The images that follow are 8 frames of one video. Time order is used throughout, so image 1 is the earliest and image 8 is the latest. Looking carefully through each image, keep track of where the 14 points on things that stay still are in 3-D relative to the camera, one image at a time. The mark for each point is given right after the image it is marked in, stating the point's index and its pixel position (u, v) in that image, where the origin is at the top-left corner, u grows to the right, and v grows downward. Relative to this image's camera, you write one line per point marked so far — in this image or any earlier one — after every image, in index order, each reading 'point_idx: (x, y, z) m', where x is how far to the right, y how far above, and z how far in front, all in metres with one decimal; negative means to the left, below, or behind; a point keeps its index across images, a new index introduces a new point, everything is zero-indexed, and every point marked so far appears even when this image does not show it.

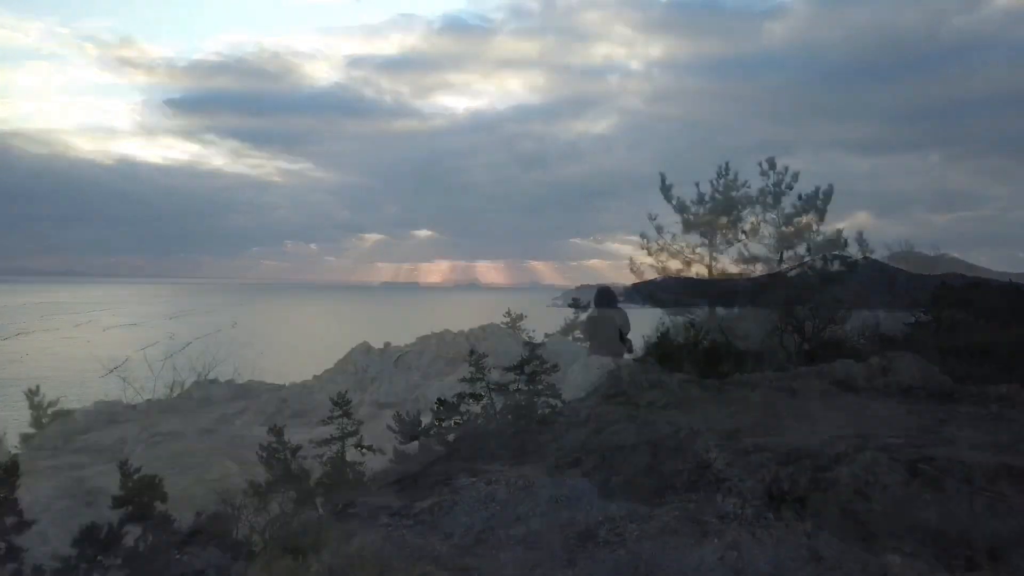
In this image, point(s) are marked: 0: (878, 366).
0: (+3.7, -0.8, +6.2) m
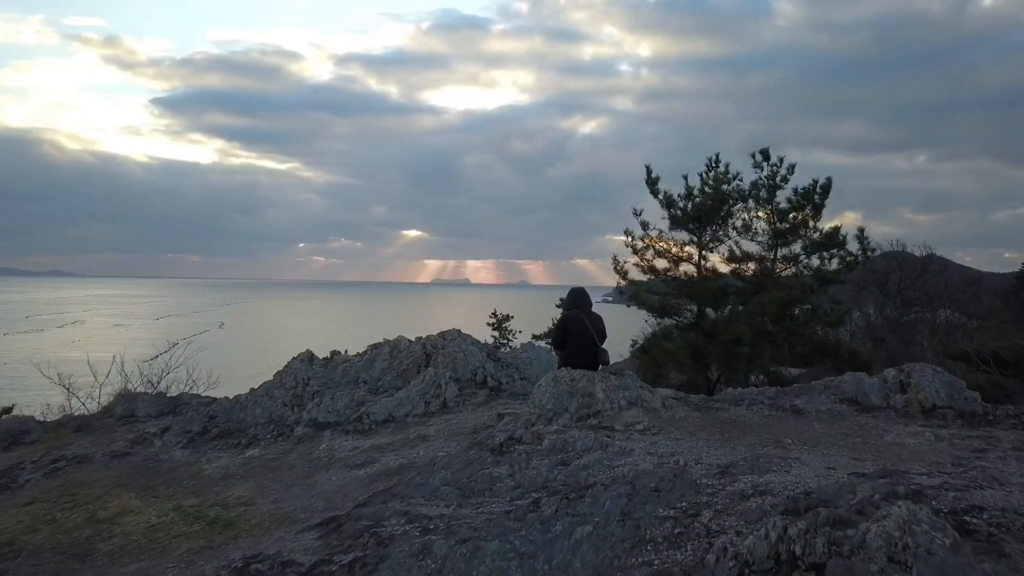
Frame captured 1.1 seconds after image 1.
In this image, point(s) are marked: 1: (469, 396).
0: (+3.3, -0.8, +5.3) m
1: (-0.4, -1.1, +6.3) m
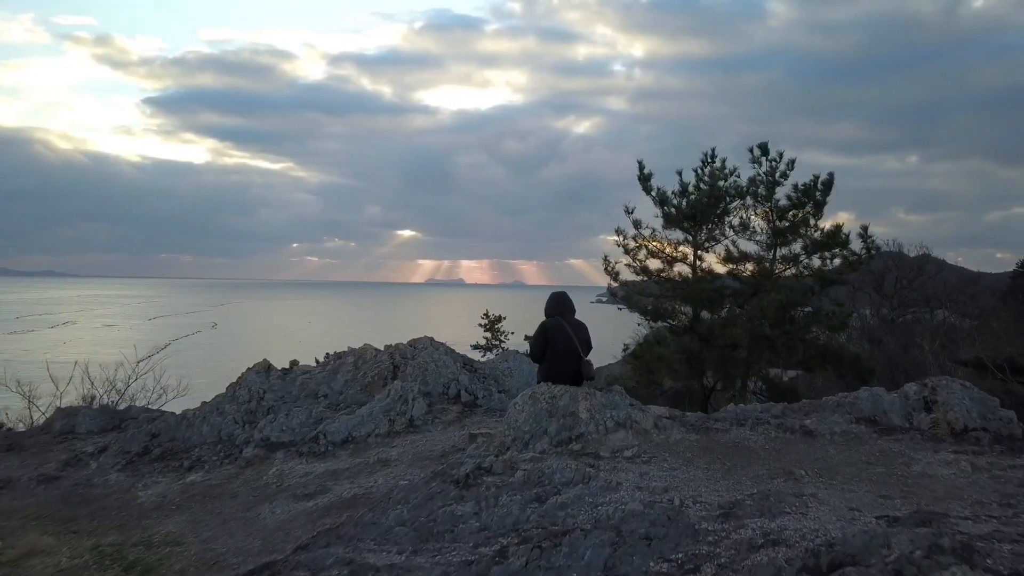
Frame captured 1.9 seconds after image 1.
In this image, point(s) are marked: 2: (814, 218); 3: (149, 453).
0: (+3.1, -0.8, +4.7) m
1: (-0.7, -1.1, +5.6) m
2: (+5.6, +1.3, +11.6) m
3: (-3.4, -1.5, +5.8) m
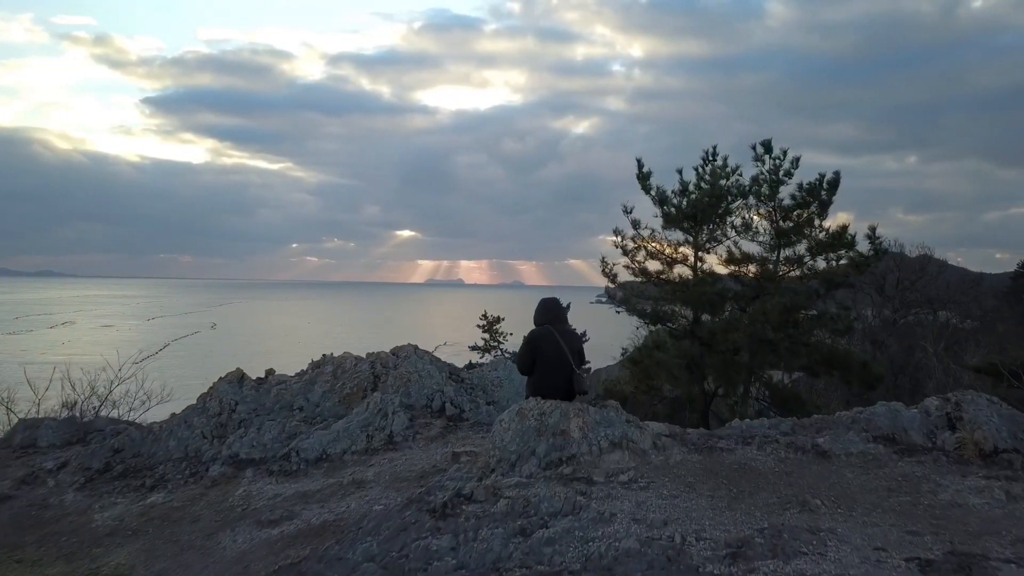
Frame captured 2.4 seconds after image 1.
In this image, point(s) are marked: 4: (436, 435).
0: (+3.0, -0.9, +4.3) m
1: (-0.8, -1.2, +5.2) m
2: (+5.5, +1.3, +11.2) m
3: (-3.5, -1.6, +5.4) m
4: (-0.6, -1.2, +5.1) m
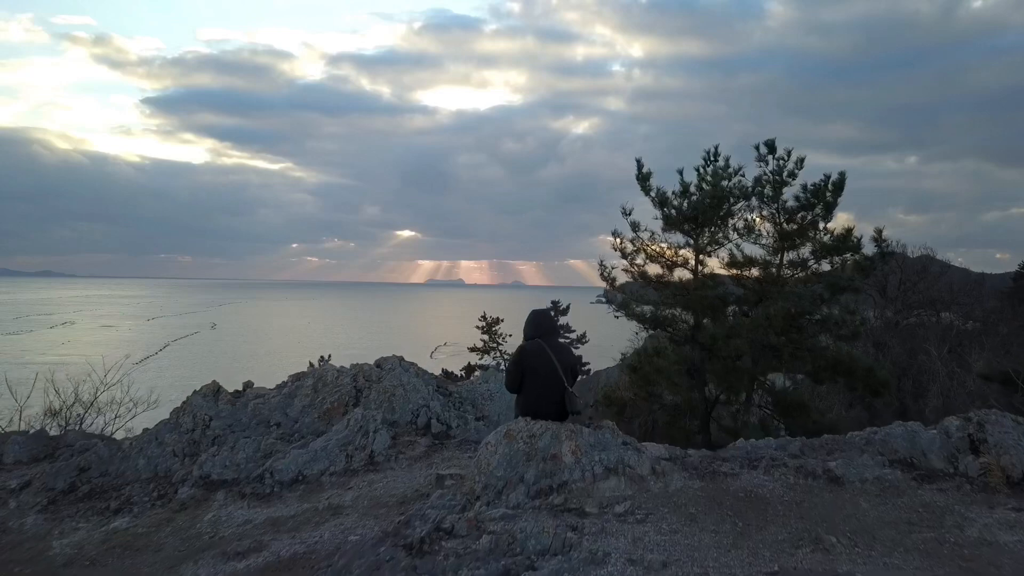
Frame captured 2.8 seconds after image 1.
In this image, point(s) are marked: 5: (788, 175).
0: (+2.9, -1.0, +4.0) m
1: (-0.8, -1.2, +4.9) m
2: (+5.4, +1.2, +10.9) m
3: (-3.6, -1.7, +5.1) m
4: (-0.7, -1.3, +4.8) m
5: (+4.6, +1.9, +10.3) m
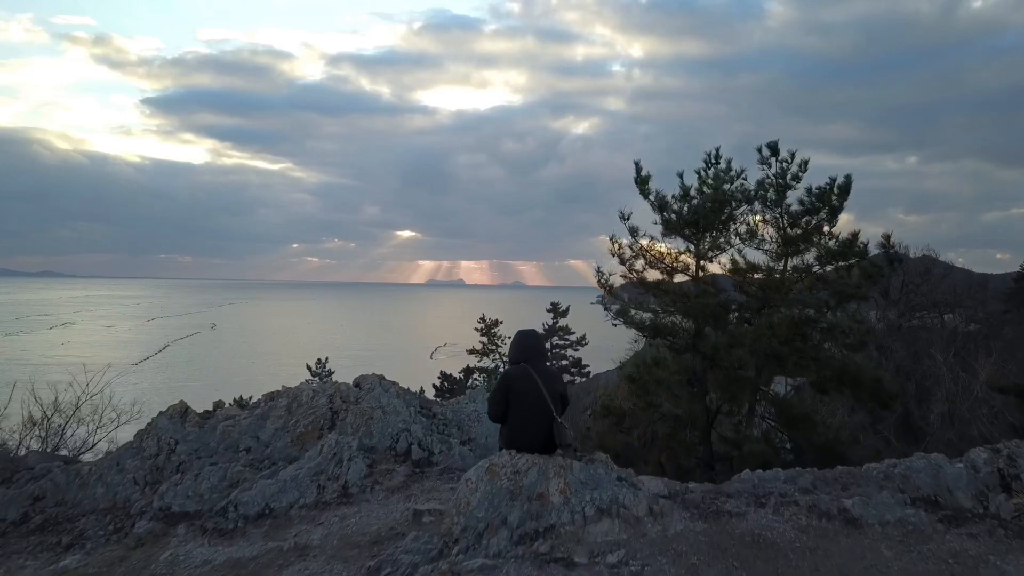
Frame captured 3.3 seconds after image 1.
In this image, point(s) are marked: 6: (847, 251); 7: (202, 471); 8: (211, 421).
0: (+2.8, -1.1, +3.6) m
1: (-0.9, -1.4, +4.5) m
2: (+5.3, +1.1, +10.5) m
3: (-3.7, -1.8, +4.7) m
4: (-0.8, -1.4, +4.4) m
5: (+4.5, +1.8, +10.0) m
6: (+5.5, +0.6, +10.2) m
7: (-2.4, -1.4, +4.8) m
8: (-2.6, -1.1, +5.3) m
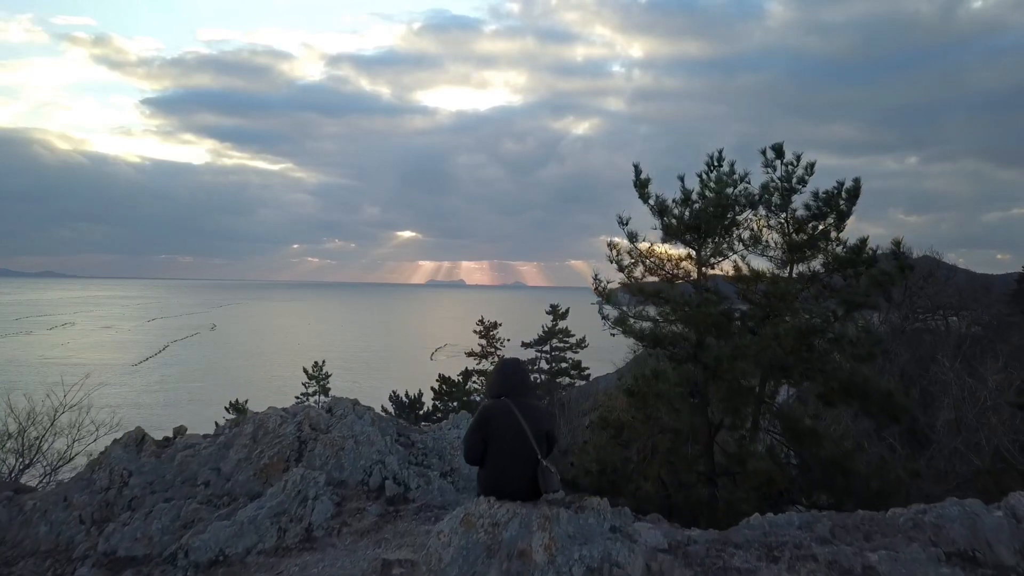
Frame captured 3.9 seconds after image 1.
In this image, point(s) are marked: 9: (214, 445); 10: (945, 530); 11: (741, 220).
0: (+2.7, -1.2, +3.1) m
1: (-1.0, -1.5, +4.1) m
2: (+5.2, +0.9, +10.1) m
3: (-3.8, -1.9, +4.3) m
4: (-0.9, -1.5, +4.0) m
5: (+4.4, +1.6, +9.5) m
6: (+5.3, +0.5, +9.7) m
7: (-2.5, -1.5, +4.3) m
8: (-2.7, -1.3, +4.9) m
9: (-2.3, -1.2, +4.8) m
10: (+2.3, -1.2, +3.2) m
11: (+3.8, +1.1, +10.4) m
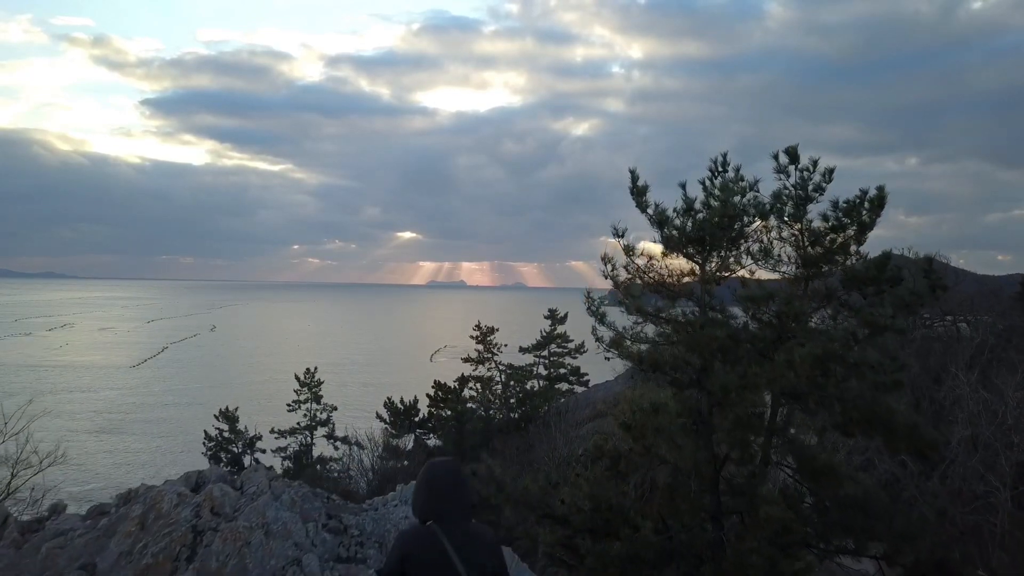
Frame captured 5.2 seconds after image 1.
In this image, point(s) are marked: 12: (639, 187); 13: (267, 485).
0: (+2.4, -1.5, +2.1) m
1: (-1.3, -1.8, +3.0) m
2: (+5.0, +0.7, +9.0) m
3: (-4.0, -2.2, +3.3) m
4: (-1.2, -1.8, +3.0) m
5: (+4.1, +1.4, +8.5) m
6: (+5.1, +0.2, +8.7) m
7: (-2.7, -1.8, +3.3) m
8: (-2.9, -1.5, +3.9) m
9: (-2.5, -1.5, +3.8) m
10: (+2.0, -1.5, +2.2) m
11: (+3.6, +0.9, +9.4) m
12: (+1.9, +1.5, +9.4) m
13: (-1.5, -1.2, +3.9) m
